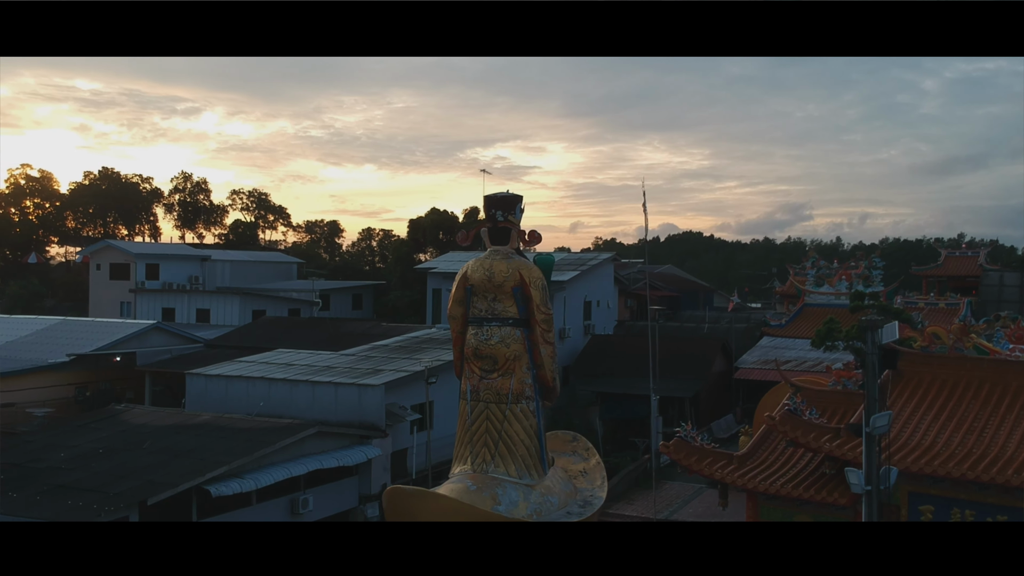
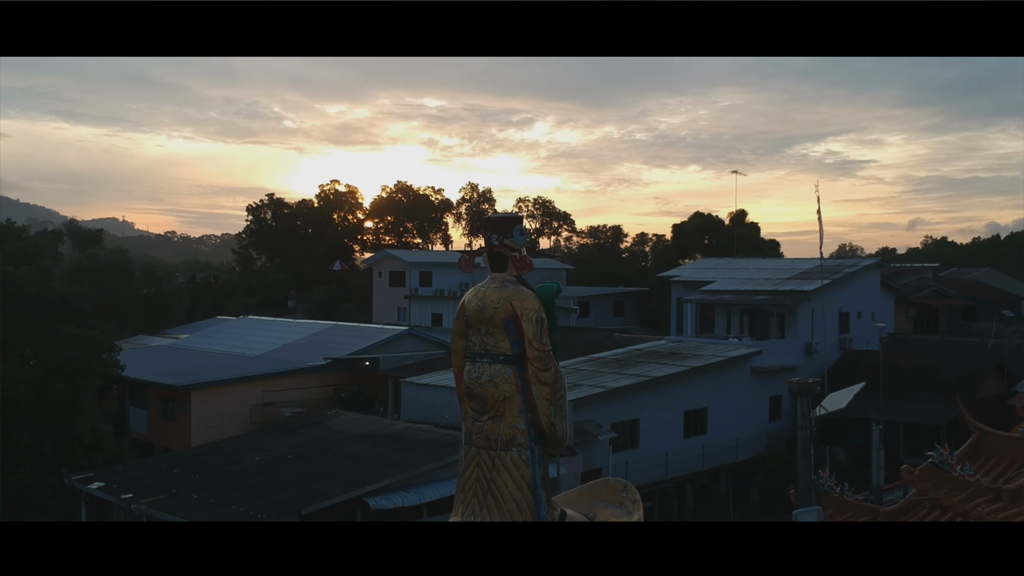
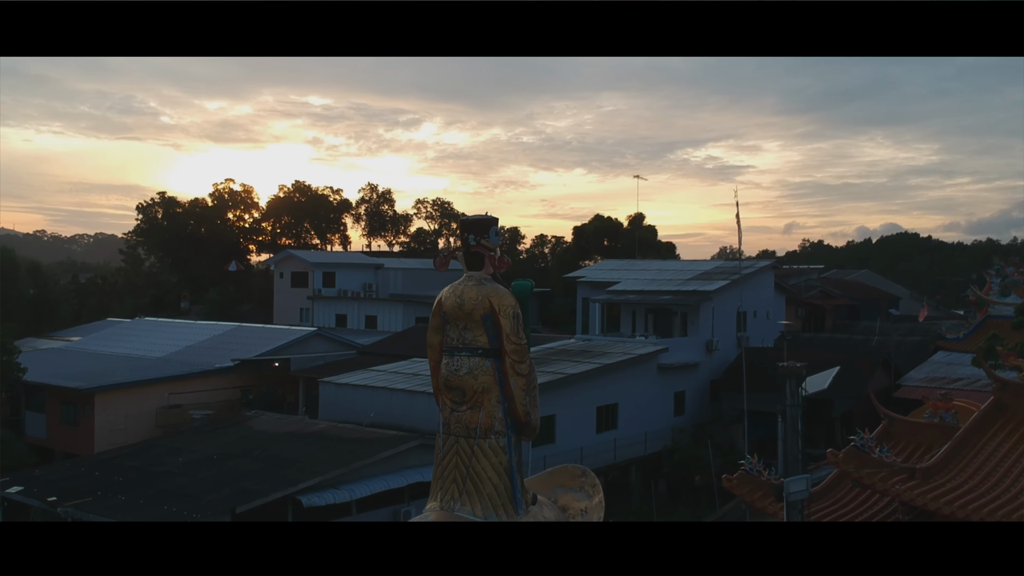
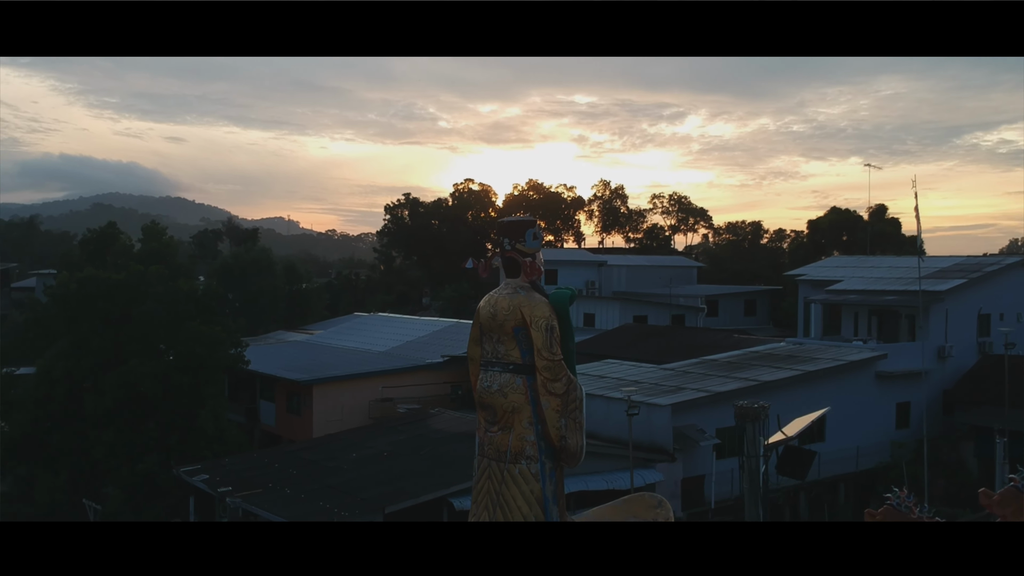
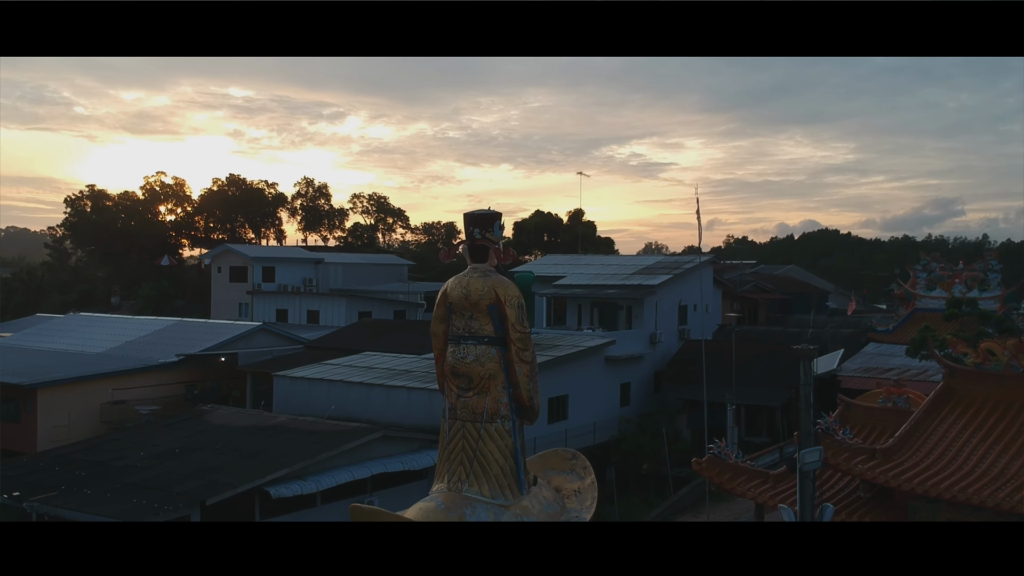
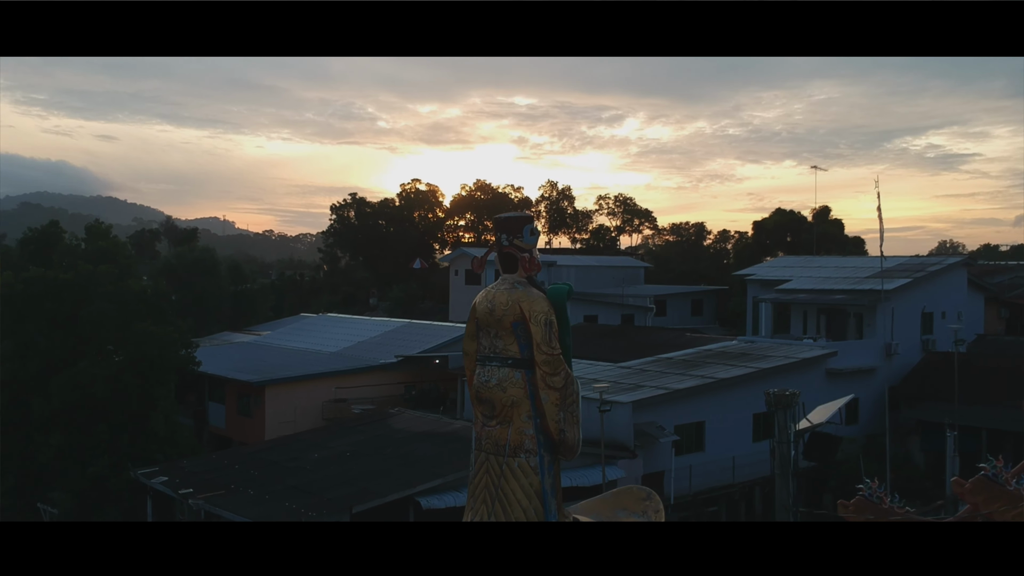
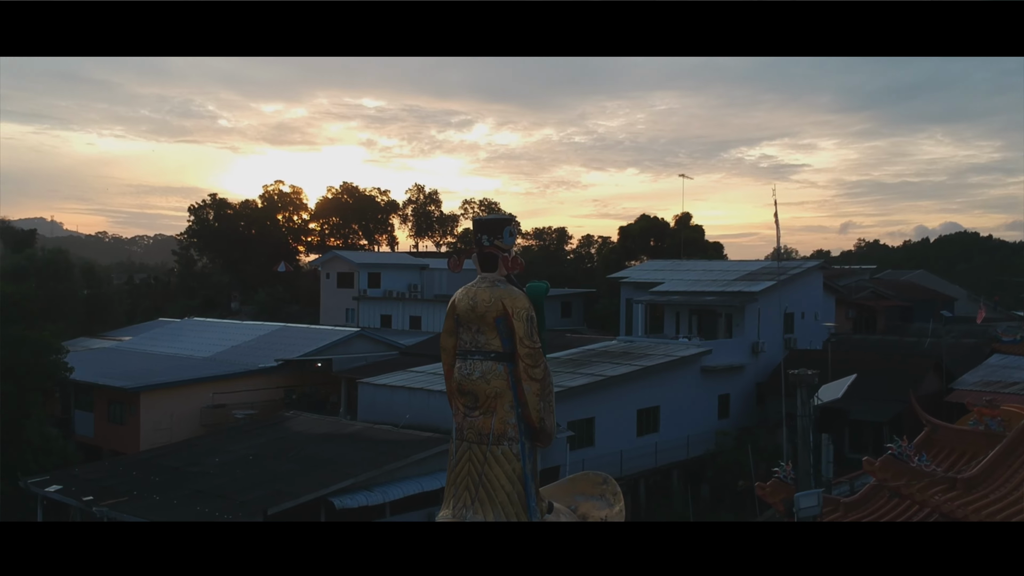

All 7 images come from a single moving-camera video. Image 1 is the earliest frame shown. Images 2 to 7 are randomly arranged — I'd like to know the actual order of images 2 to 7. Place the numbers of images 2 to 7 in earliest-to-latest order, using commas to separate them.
5, 3, 7, 2, 6, 4
